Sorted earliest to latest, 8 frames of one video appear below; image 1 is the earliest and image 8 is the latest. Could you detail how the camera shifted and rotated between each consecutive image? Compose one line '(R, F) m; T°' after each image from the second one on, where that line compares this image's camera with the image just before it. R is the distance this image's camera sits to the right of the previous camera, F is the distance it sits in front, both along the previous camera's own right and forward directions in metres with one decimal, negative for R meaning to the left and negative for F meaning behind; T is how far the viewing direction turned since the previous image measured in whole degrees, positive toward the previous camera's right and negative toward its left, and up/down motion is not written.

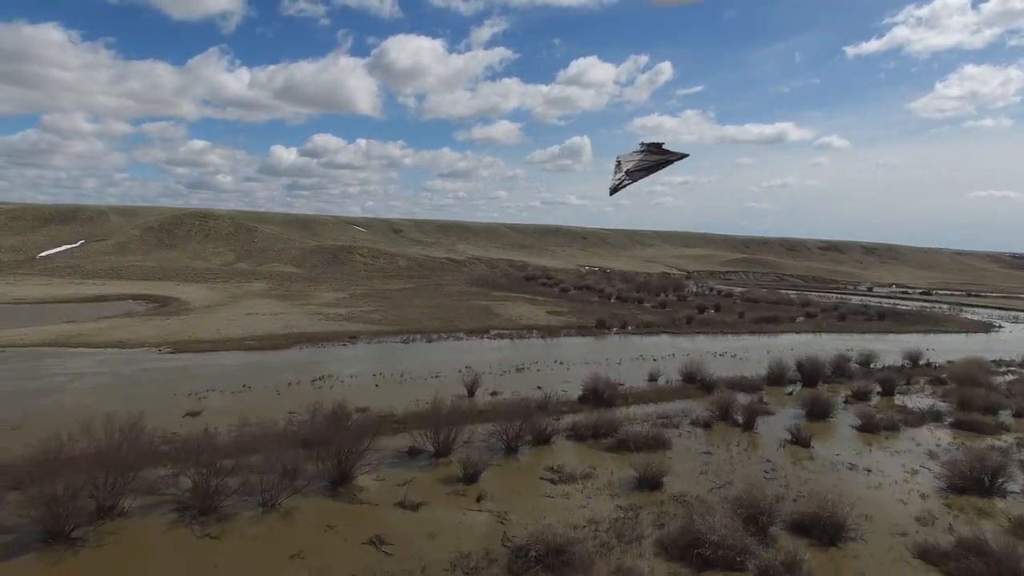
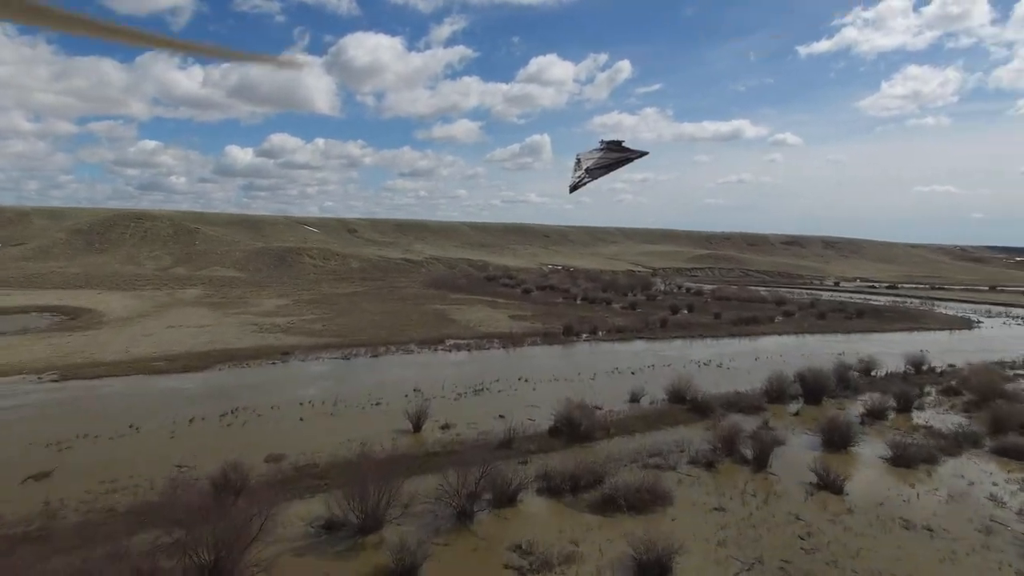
(+0.2, +3.0) m; +3°
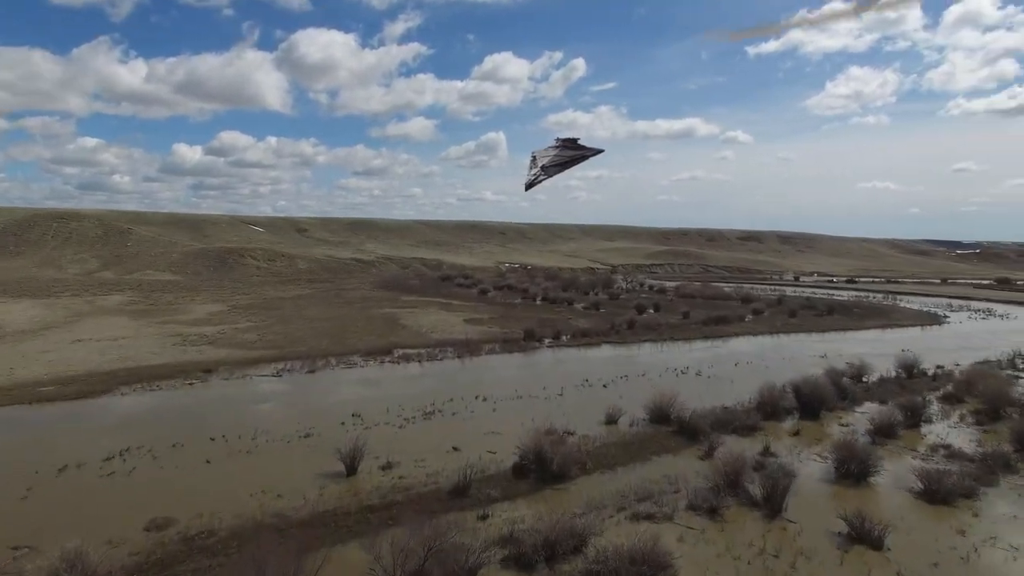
(+0.1, +2.4) m; +4°
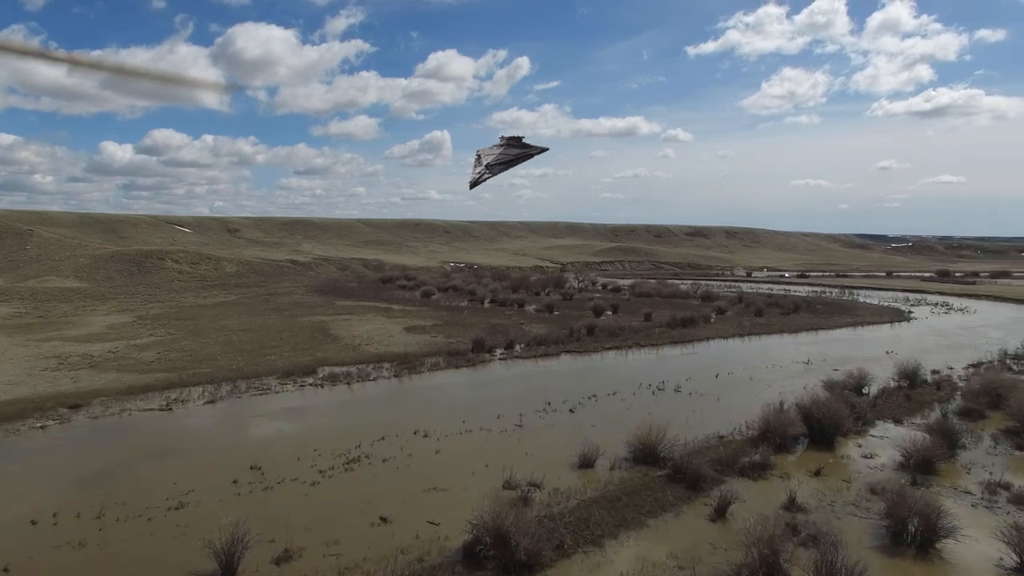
(0.0, +3.1) m; +5°
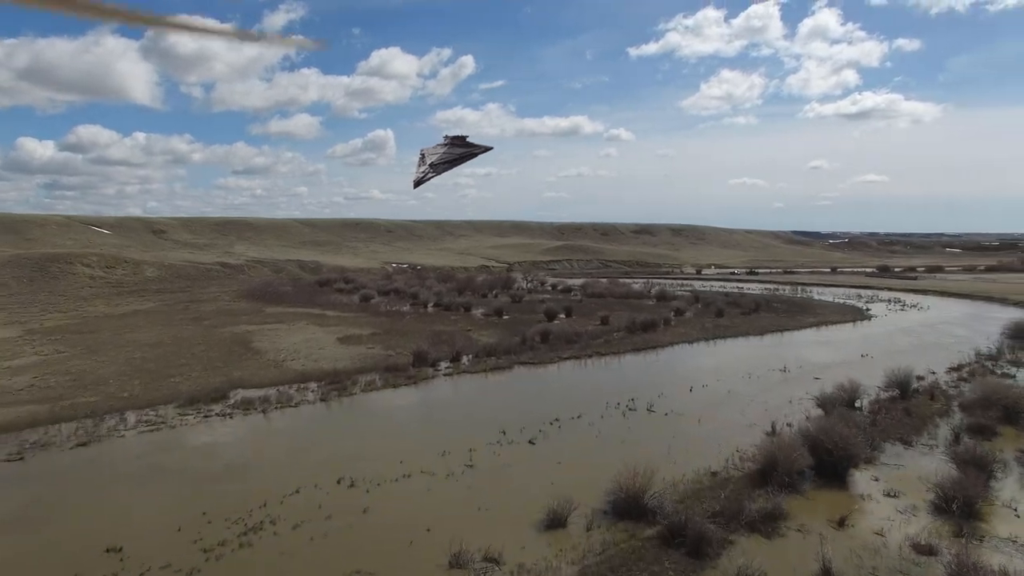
(0.0, +2.5) m; +5°
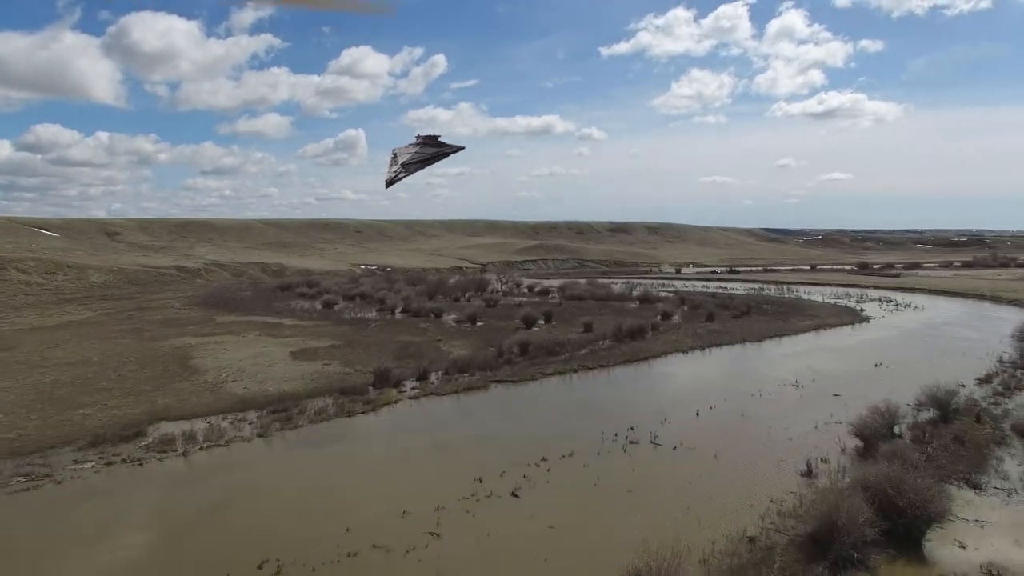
(0.0, +2.5) m; +2°
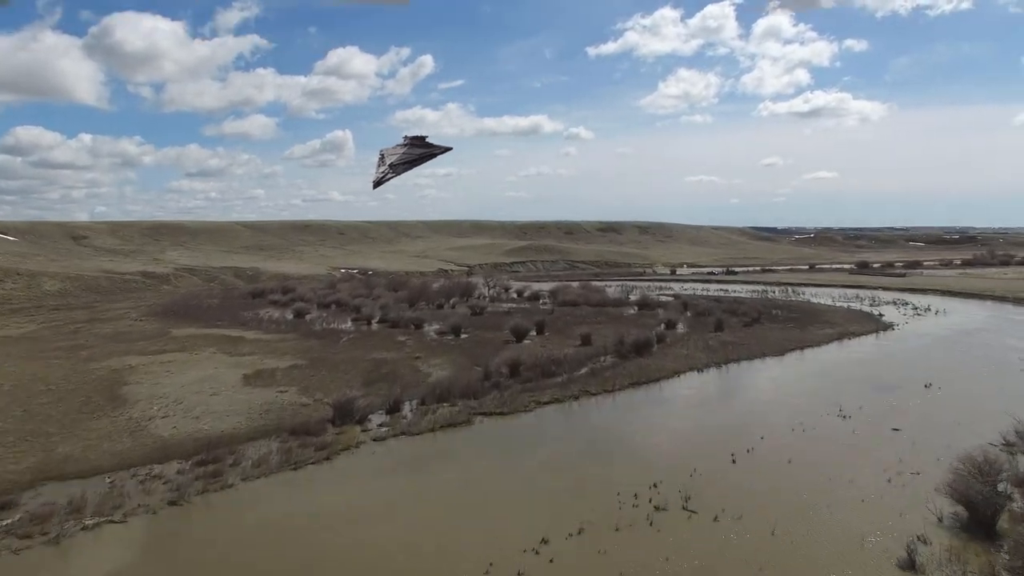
(0.0, +3.0) m; +1°
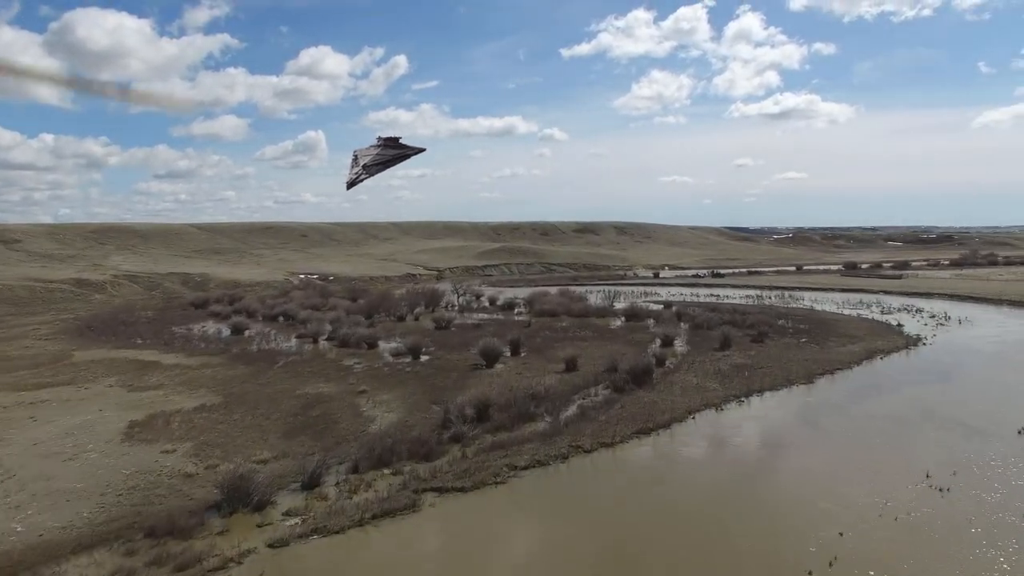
(+0.2, +4.2) m; +2°
